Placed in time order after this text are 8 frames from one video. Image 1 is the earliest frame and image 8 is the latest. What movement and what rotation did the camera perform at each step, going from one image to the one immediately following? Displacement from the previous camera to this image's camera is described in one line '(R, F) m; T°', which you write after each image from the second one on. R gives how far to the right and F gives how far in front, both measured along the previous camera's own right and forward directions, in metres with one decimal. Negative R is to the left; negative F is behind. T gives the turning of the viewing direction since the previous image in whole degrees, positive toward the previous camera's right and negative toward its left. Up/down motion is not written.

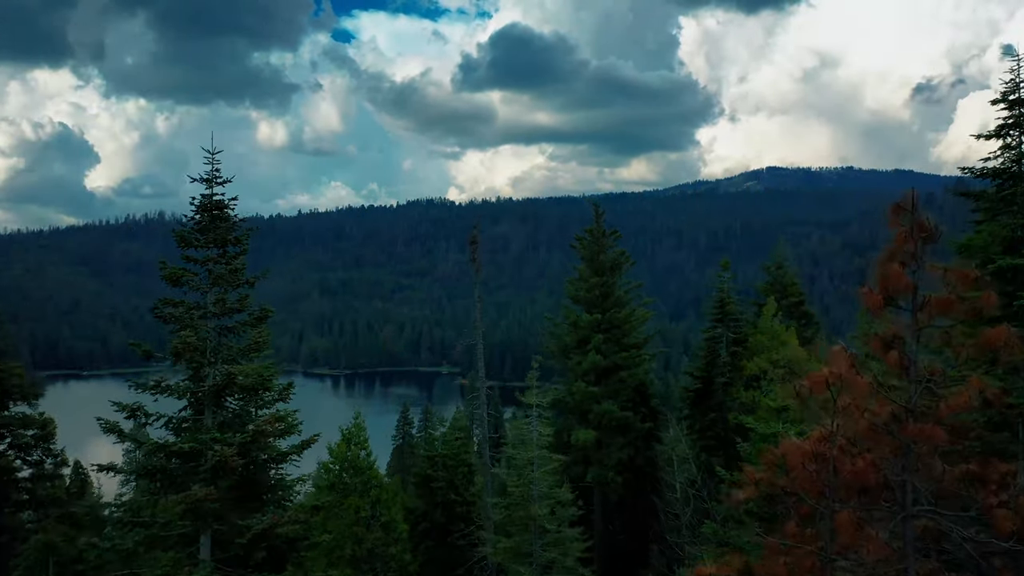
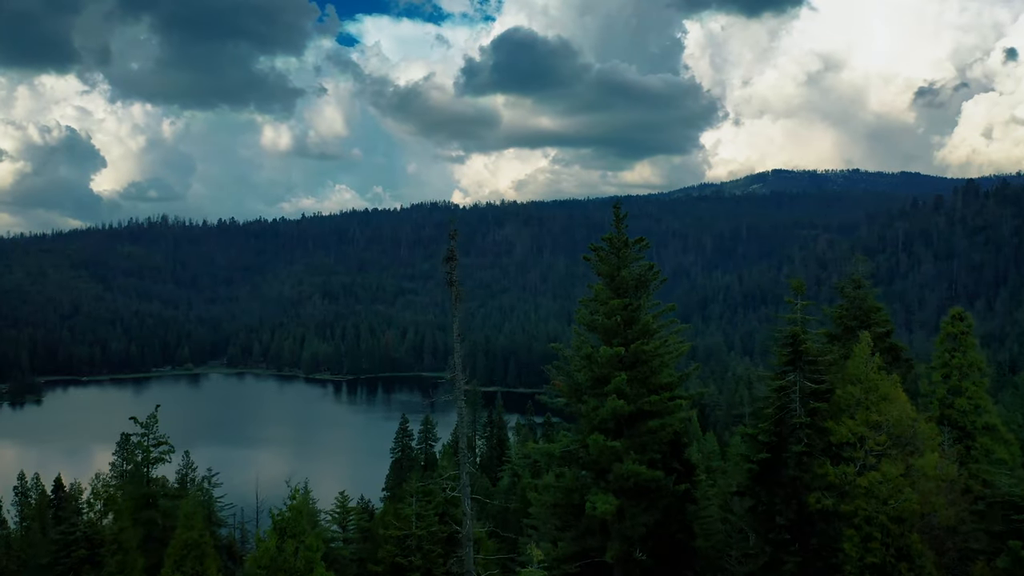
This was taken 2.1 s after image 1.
(+0.1, +3.7) m; 0°
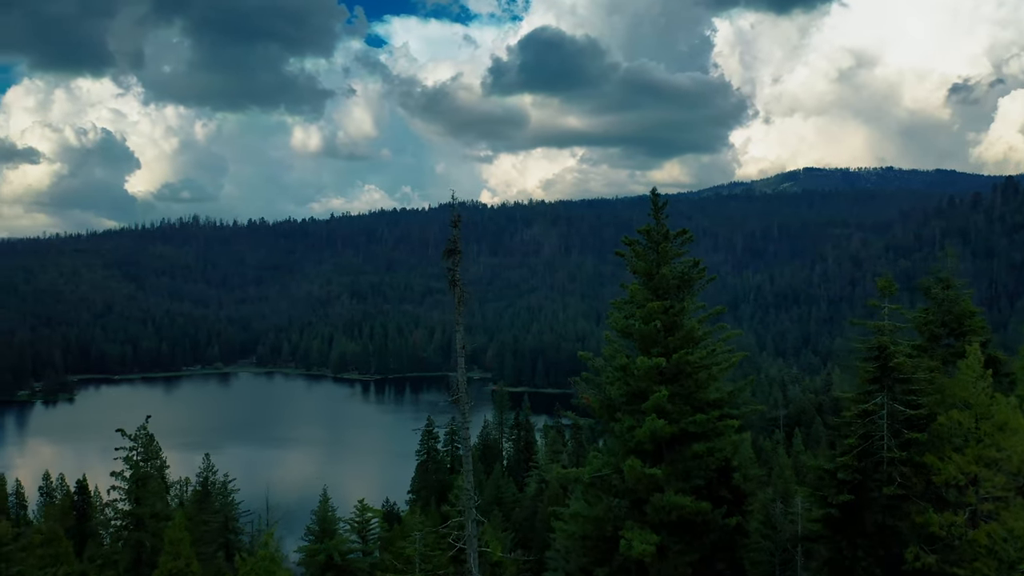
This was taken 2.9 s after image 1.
(+0.1, +1.9) m; -2°
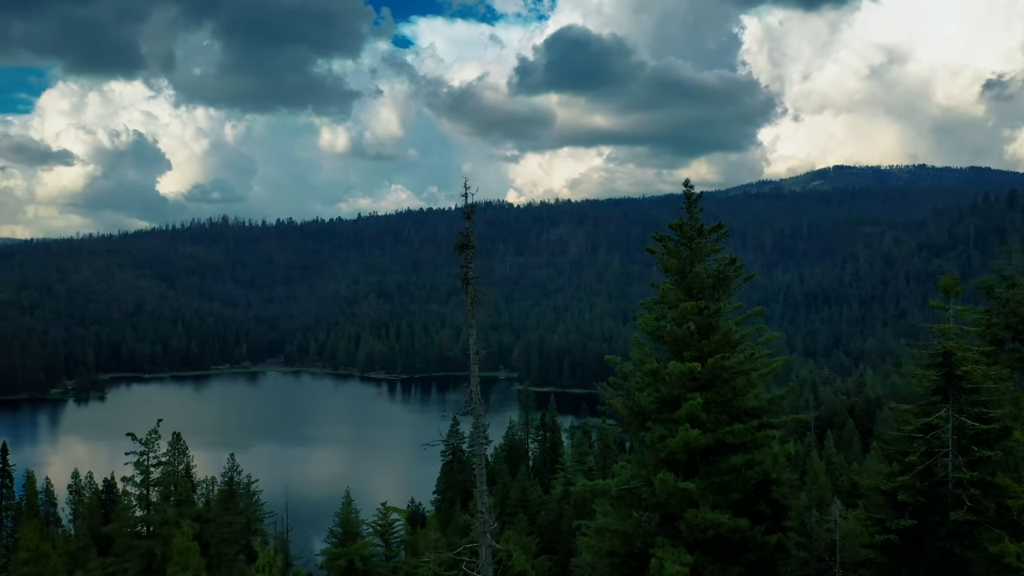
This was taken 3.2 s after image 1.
(+0.1, +0.8) m; -2°
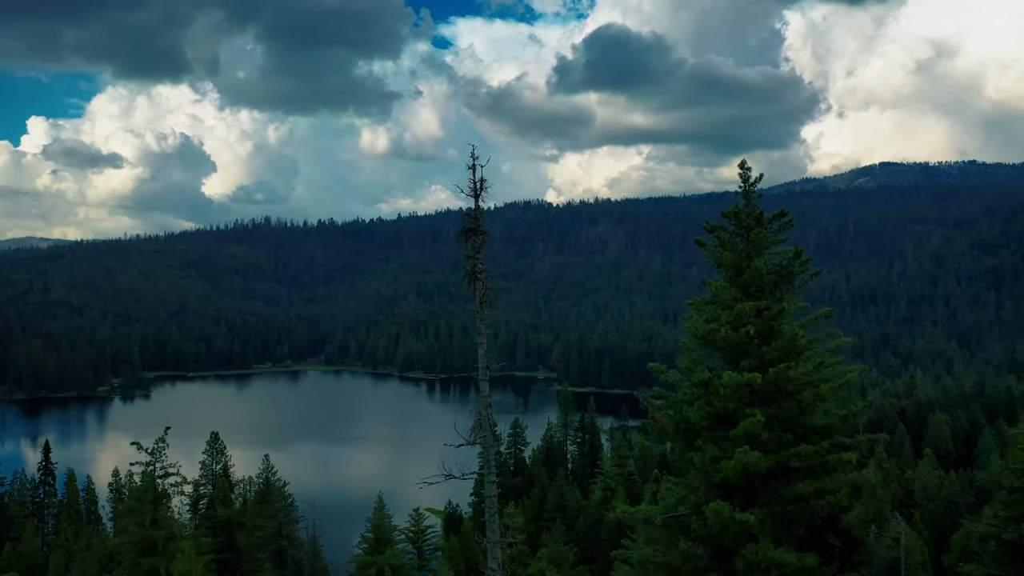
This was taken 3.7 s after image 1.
(+0.1, +1.4) m; -3°
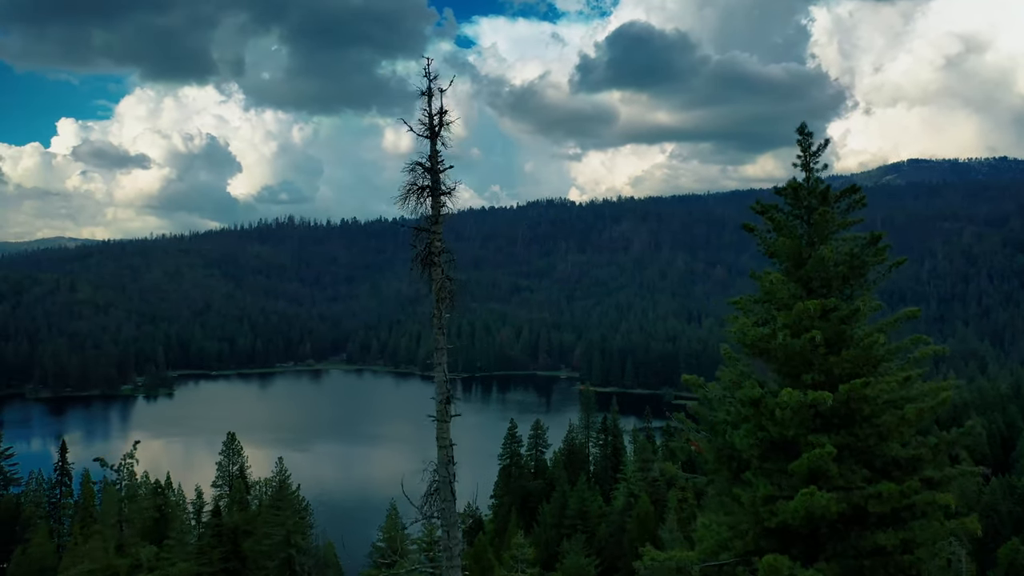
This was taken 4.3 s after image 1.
(+0.2, +1.9) m; -2°
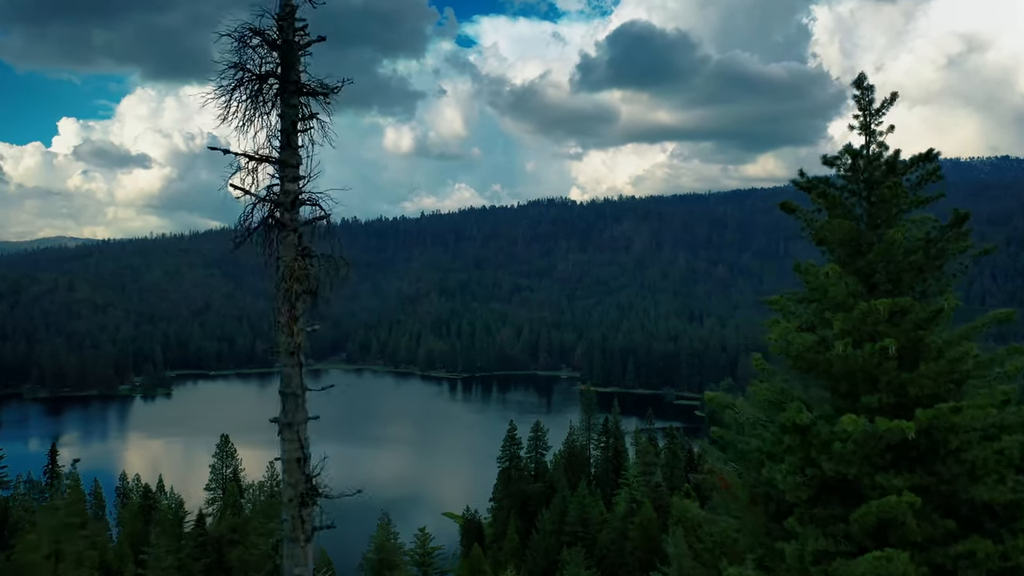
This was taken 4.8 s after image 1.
(+0.2, +1.7) m; 0°
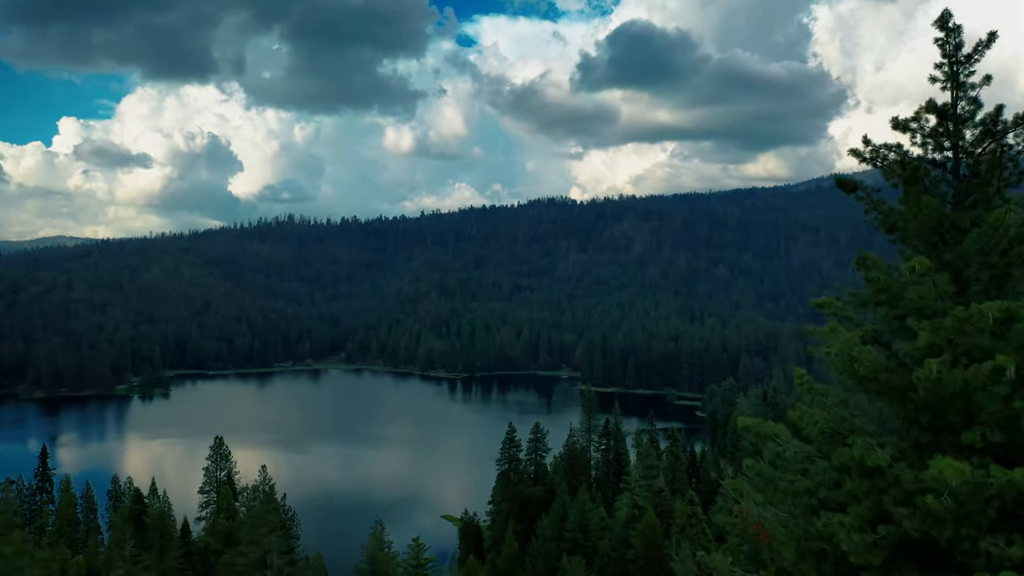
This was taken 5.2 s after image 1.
(+0.1, +1.4) m; 0°
